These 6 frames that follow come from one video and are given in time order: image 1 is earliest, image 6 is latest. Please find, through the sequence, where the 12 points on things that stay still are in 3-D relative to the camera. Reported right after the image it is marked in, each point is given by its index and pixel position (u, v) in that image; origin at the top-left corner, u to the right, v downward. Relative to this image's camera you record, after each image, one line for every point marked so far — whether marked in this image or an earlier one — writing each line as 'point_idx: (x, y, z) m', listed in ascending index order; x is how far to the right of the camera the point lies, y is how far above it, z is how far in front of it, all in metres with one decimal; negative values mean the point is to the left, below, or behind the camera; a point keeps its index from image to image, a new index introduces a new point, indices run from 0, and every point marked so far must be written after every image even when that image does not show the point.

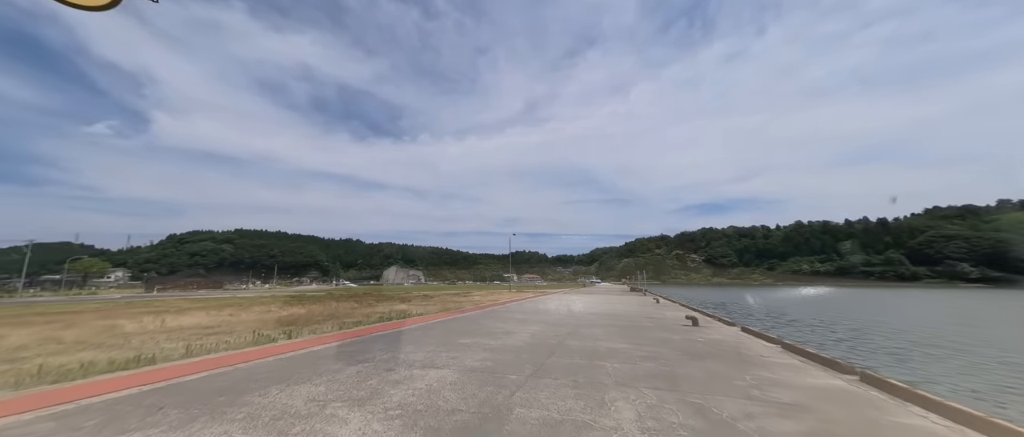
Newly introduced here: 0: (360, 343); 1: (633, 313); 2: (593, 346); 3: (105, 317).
0: (-2.8, -2.3, +5.8) m
1: (+4.9, -3.6, +12.3) m
2: (+1.4, -2.2, +5.4) m
3: (-13.5, -3.3, +10.4) m
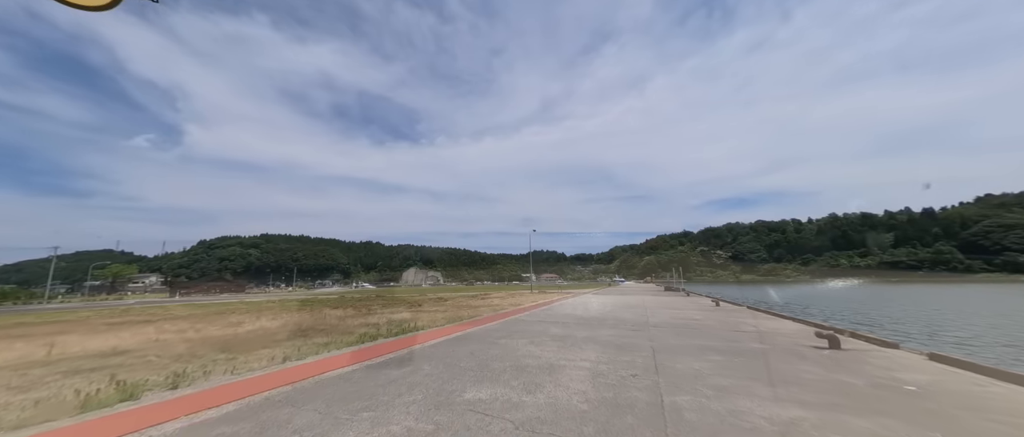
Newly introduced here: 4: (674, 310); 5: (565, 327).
0: (-2.3, -1.8, +3.2) m
1: (+5.7, -3.0, +9.4) m
2: (+1.9, -1.7, +2.6) m
3: (-12.8, -3.1, +8.3) m
4: (+6.0, -3.3, +11.3) m
5: (+1.4, -2.8, +8.1) m
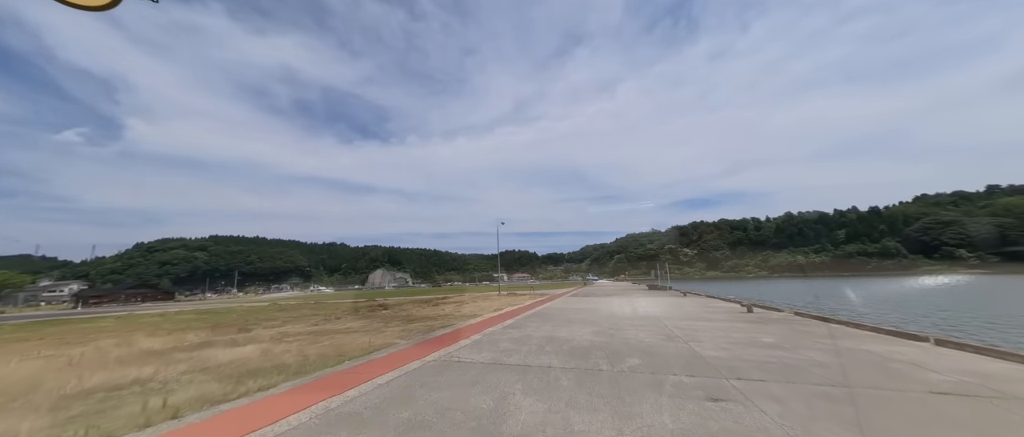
0: (-2.9, -1.0, -1.4) m
1: (+4.6, -2.1, +5.4) m
2: (+1.4, -0.8, -1.6) m
3: (-13.7, -2.3, +2.8) m
4: (+4.7, -2.5, +7.4) m
5: (+0.4, -1.9, +3.8) m
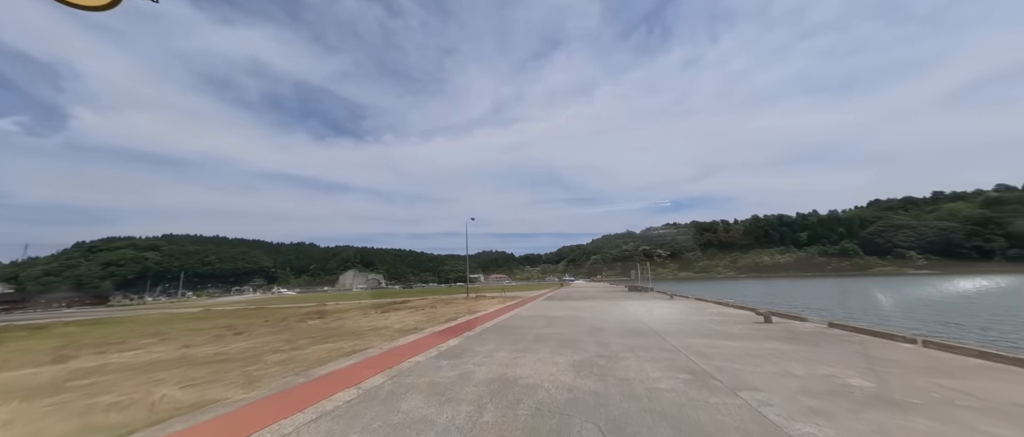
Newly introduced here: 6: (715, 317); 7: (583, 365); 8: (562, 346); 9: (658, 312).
0: (-3.2, -0.5, -4.0) m
1: (+3.8, -1.7, +3.2) m
2: (+1.1, -0.4, -4.0) m
3: (-14.3, -1.7, -0.7) m
4: (+3.7, -2.1, +5.2) m
5: (-0.3, -1.5, +1.3) m
6: (+5.4, -2.6, +8.3) m
7: (+0.9, -1.9, +4.0) m
8: (+0.9, -2.2, +5.3) m
9: (+7.4, -4.7, +15.8) m
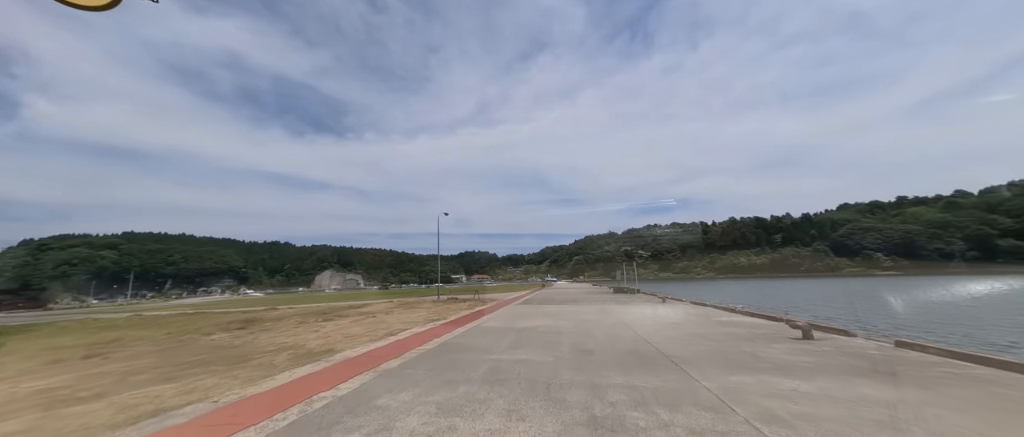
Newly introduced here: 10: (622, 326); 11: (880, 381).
0: (-3.4, 0.0, -6.3) m
1: (+3.2, -1.4, +1.3) m
2: (+0.9, 0.0, -6.1) m
3: (-14.6, -1.1, -3.5) m
4: (+3.0, -1.7, +3.3) m
5: (-0.8, -1.1, -0.8) m
6: (+4.5, -2.3, +6.4) m
7: (+0.3, -1.6, +1.9) m
8: (+0.2, -1.8, +3.2) m
9: (+6.2, -4.4, +14.0) m
10: (+3.9, -3.7, +11.1) m
11: (+3.8, -1.7, +3.2) m
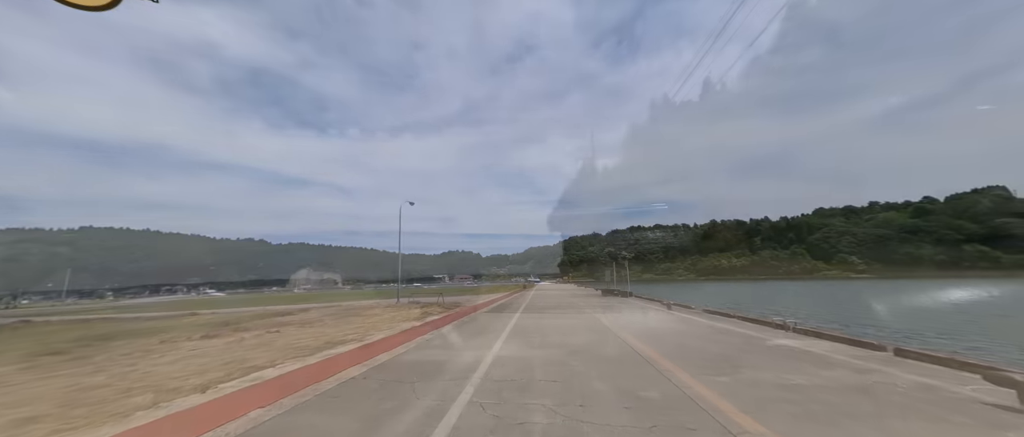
0: (-3.5, +0.6, -9.6) m
1: (+2.7, -0.8, -1.6) m
2: (+0.8, +0.6, -9.1) m
3: (-14.9, -0.3, -7.3) m
4: (+2.4, -1.2, +0.3) m
5: (-1.2, -0.5, -3.9) m
6: (+3.7, -1.8, +3.5) m
7: (-0.3, -1.0, -1.1) m
8: (-0.5, -1.2, +0.1) m
9: (+5.0, -4.0, +11.2) m
10: (+2.9, -3.2, +8.2) m
11: (+3.2, -1.2, +0.3) m
